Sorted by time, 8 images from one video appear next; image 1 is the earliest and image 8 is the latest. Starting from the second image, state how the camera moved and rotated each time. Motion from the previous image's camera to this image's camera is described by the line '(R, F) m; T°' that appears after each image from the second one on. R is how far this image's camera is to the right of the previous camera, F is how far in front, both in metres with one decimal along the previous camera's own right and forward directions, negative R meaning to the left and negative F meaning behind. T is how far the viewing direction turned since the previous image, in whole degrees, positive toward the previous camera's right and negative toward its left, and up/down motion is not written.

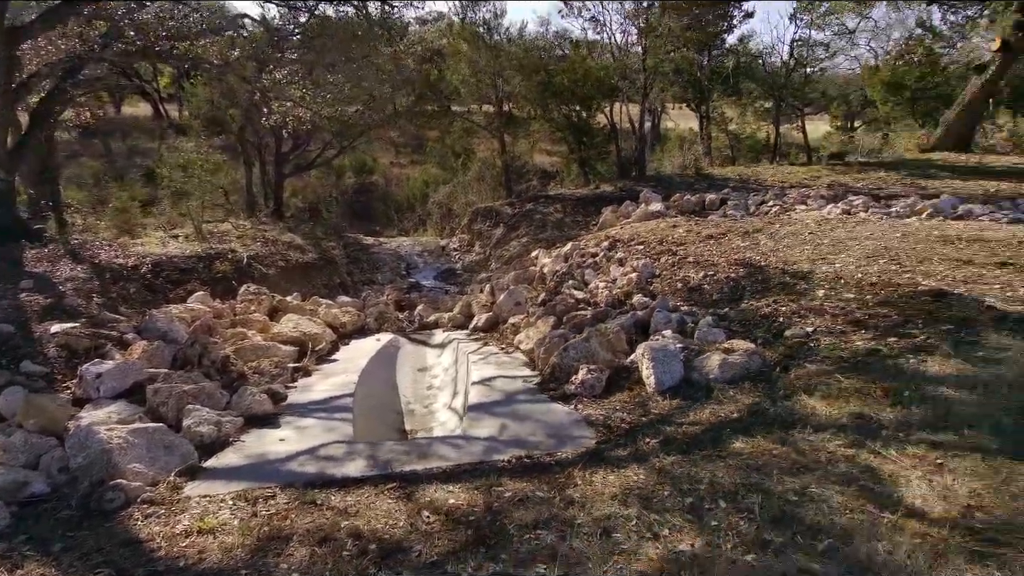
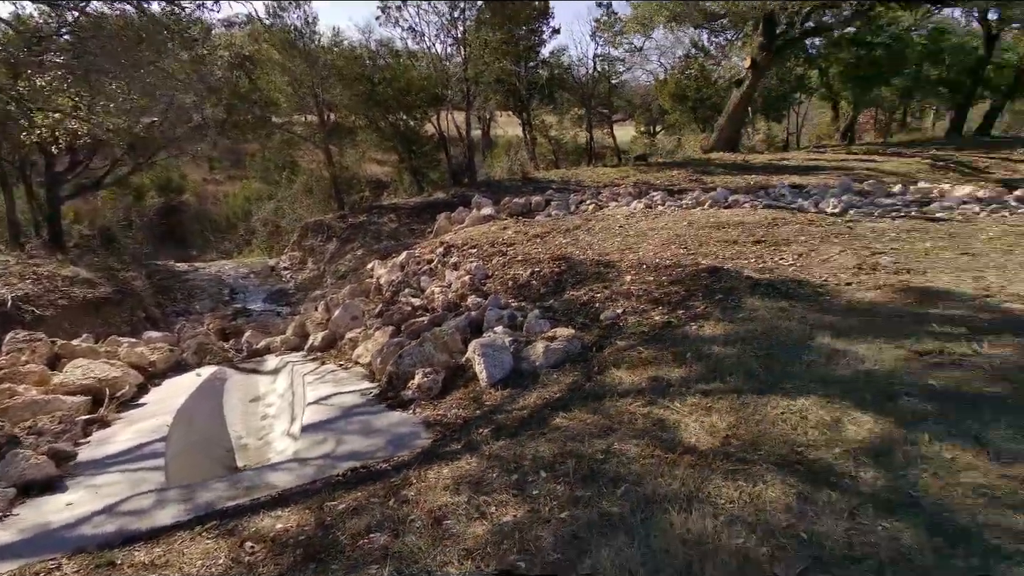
(+0.1, -0.1) m; +16°
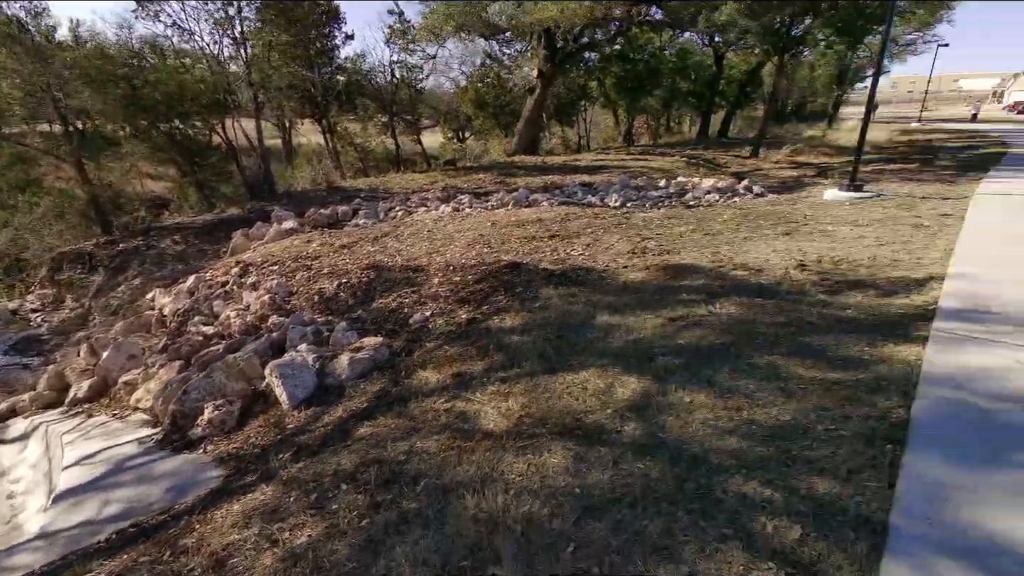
(+0.2, -0.1) m; +18°
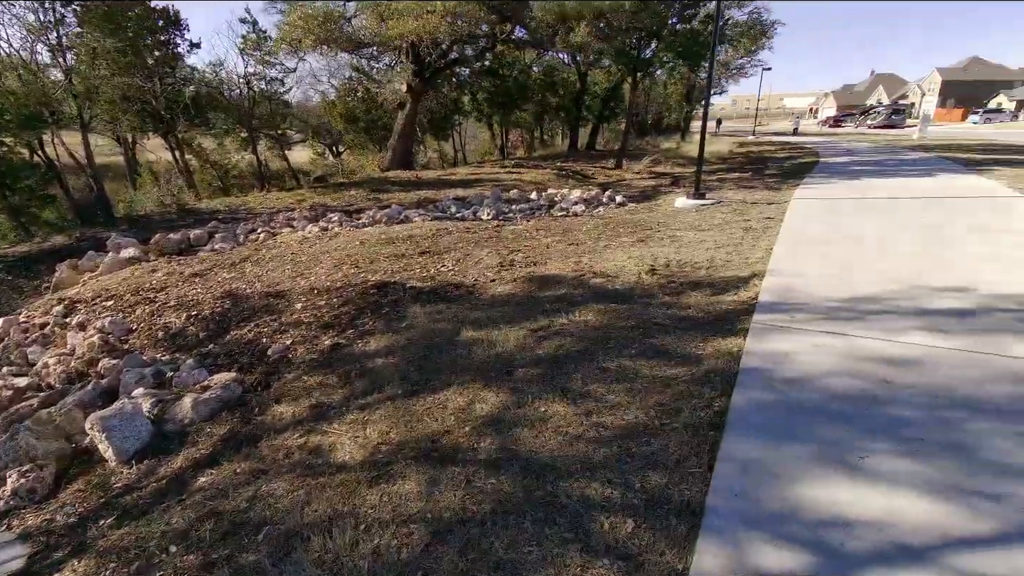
(+0.2, 0.0) m; +12°
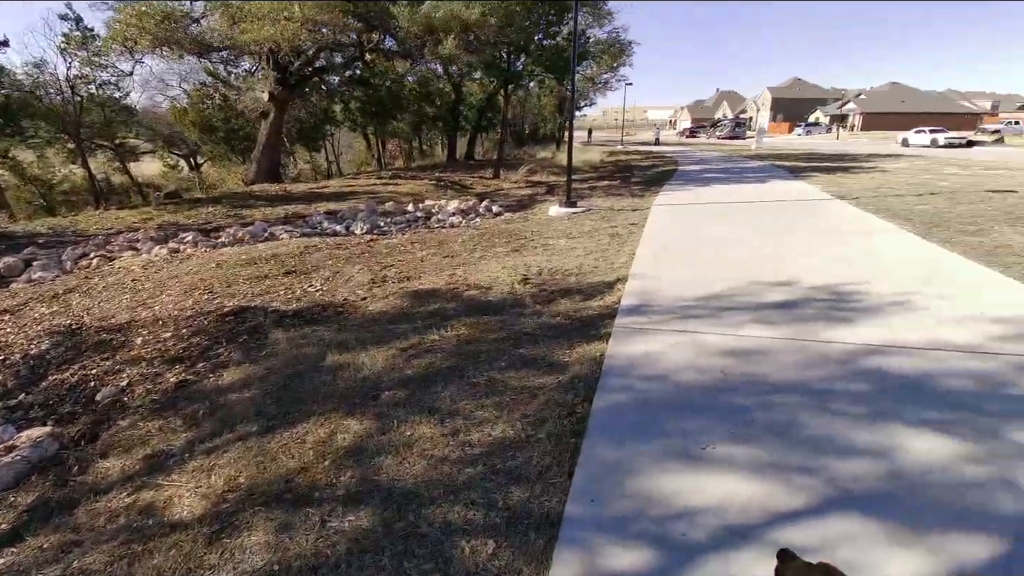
(+0.2, 0.0) m; +12°
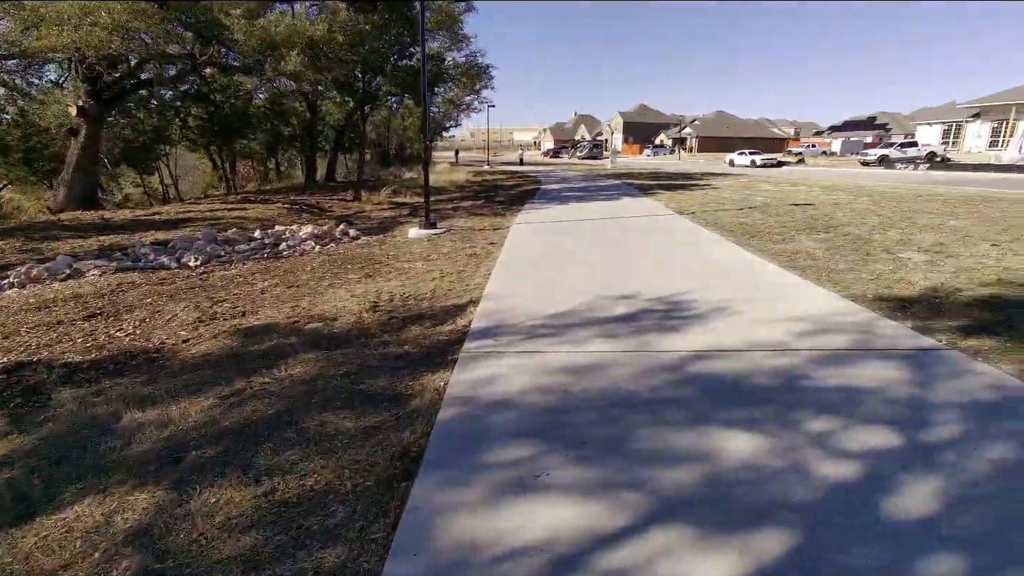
(+0.3, +0.1) m; +13°
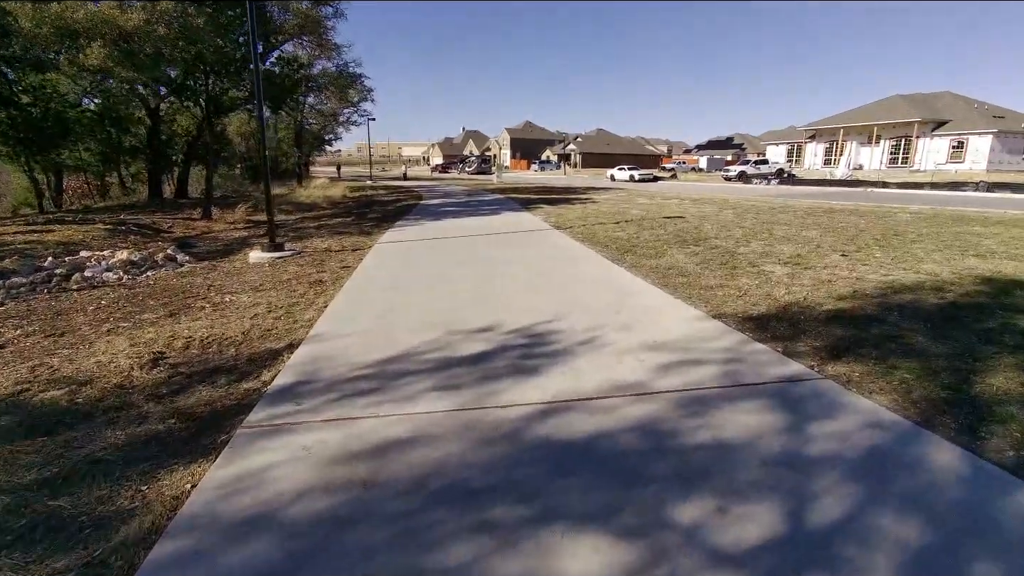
(+0.6, +0.9) m; +11°
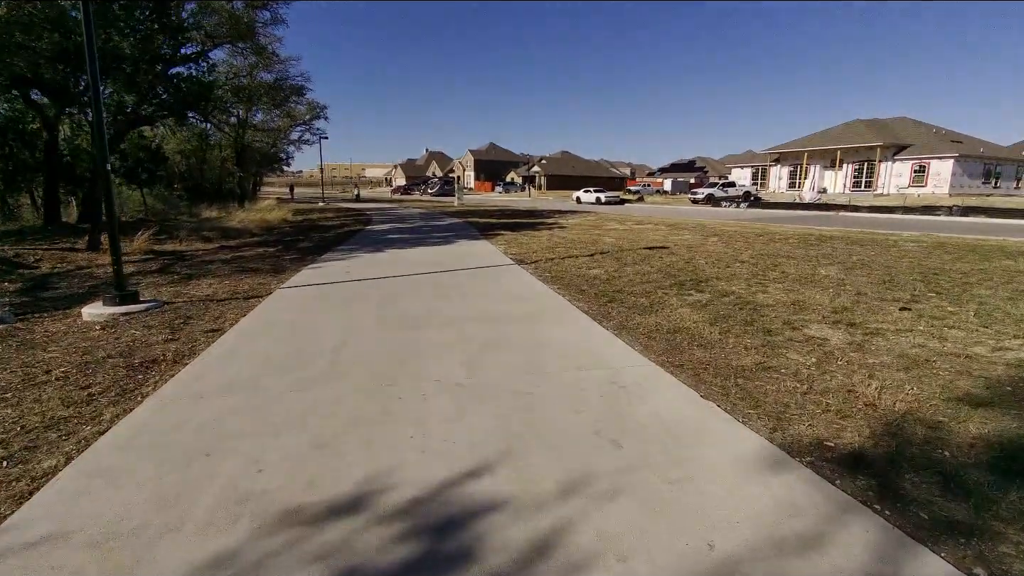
(+0.3, +2.3) m; +4°
